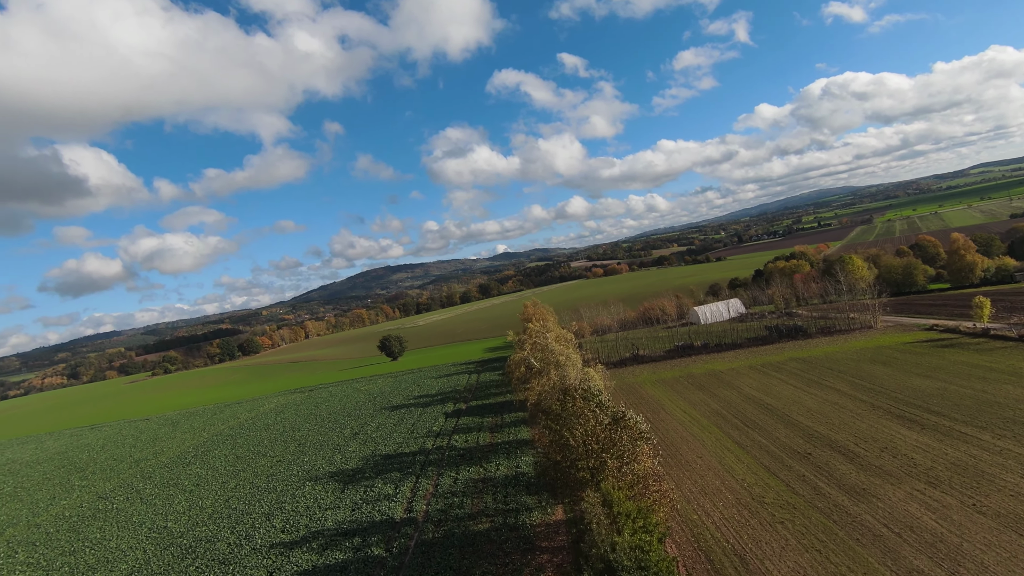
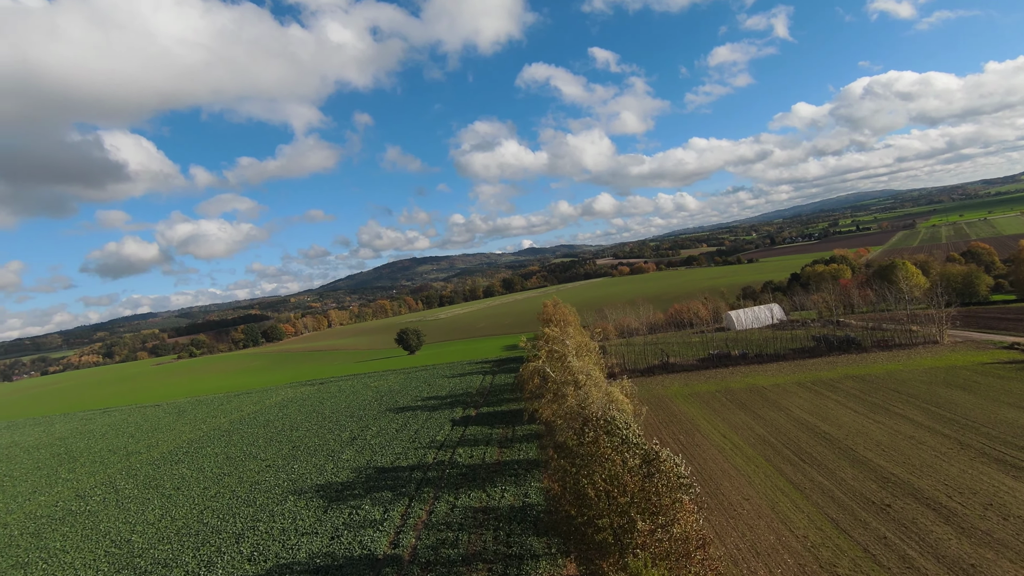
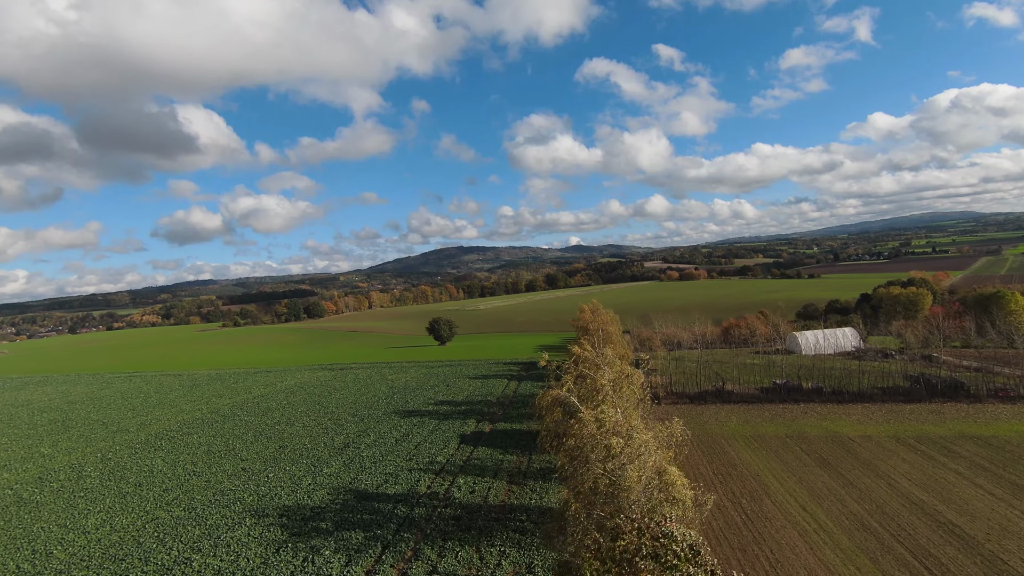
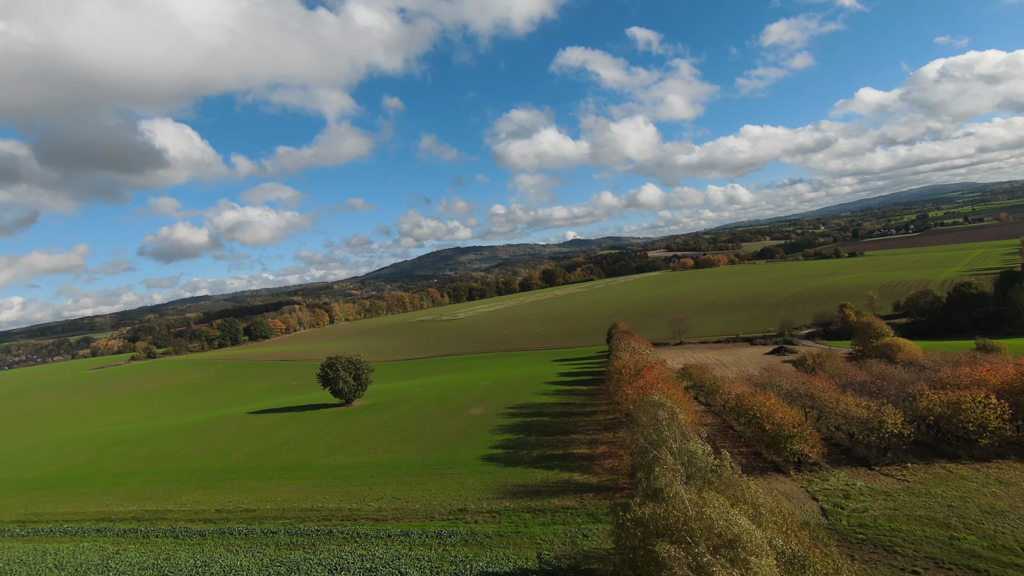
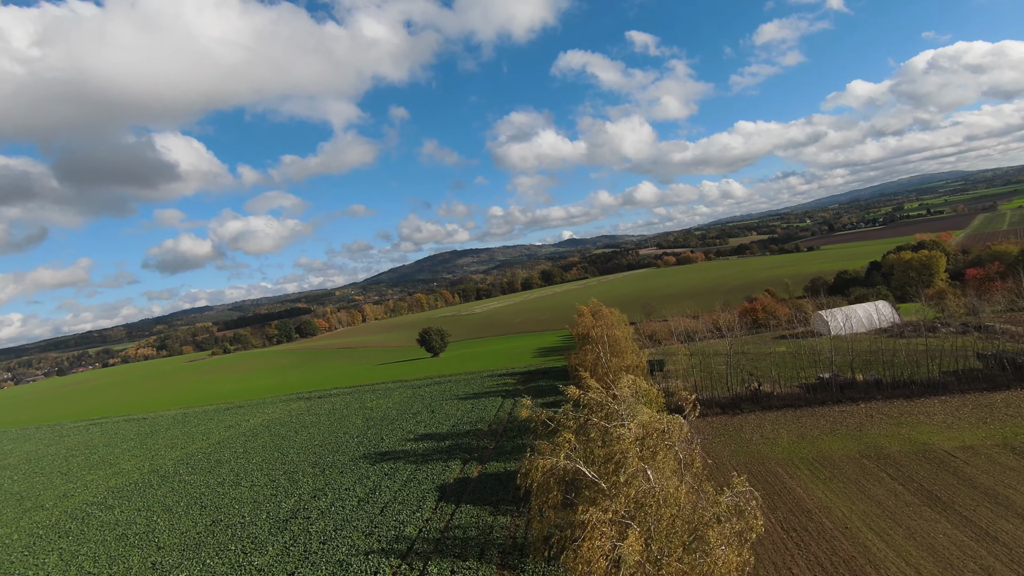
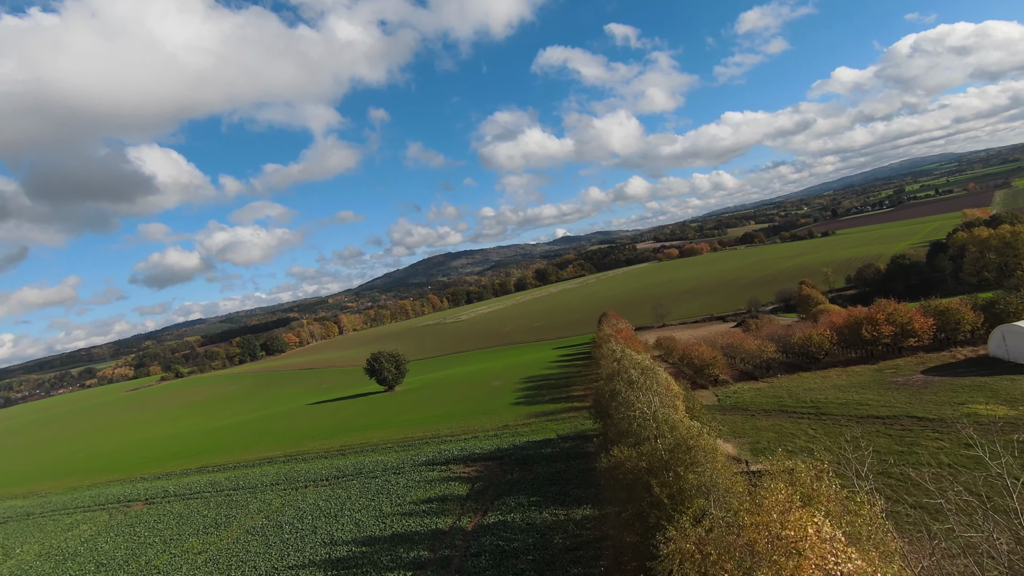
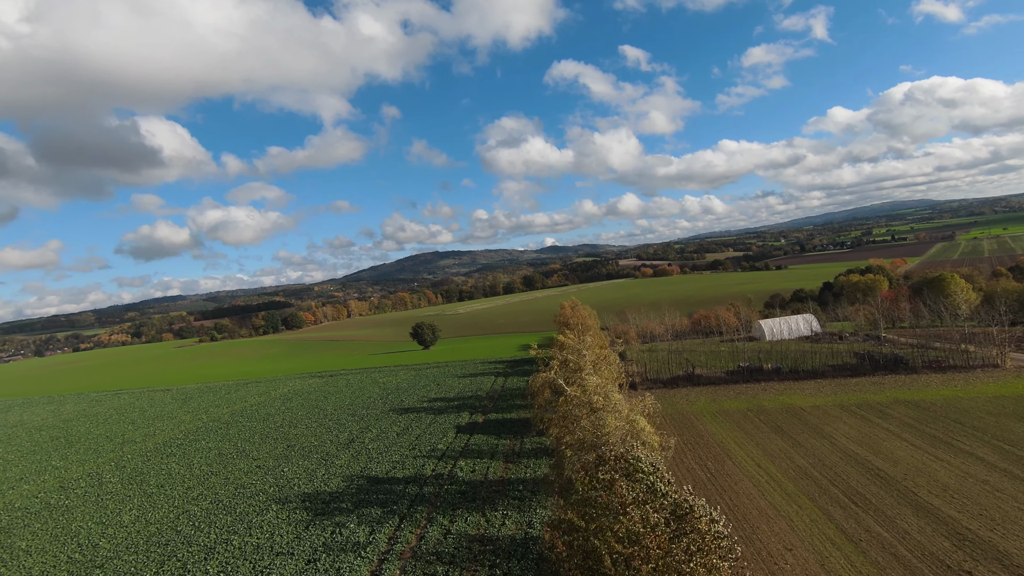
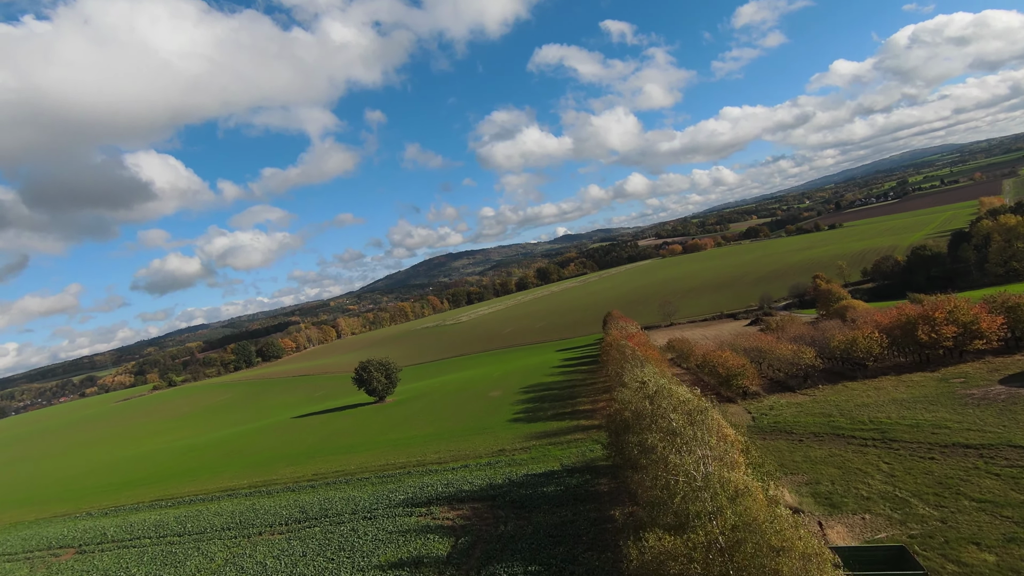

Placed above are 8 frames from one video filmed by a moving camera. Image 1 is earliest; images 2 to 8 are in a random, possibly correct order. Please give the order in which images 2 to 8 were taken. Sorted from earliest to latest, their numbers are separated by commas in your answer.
2, 7, 3, 5, 6, 8, 4
